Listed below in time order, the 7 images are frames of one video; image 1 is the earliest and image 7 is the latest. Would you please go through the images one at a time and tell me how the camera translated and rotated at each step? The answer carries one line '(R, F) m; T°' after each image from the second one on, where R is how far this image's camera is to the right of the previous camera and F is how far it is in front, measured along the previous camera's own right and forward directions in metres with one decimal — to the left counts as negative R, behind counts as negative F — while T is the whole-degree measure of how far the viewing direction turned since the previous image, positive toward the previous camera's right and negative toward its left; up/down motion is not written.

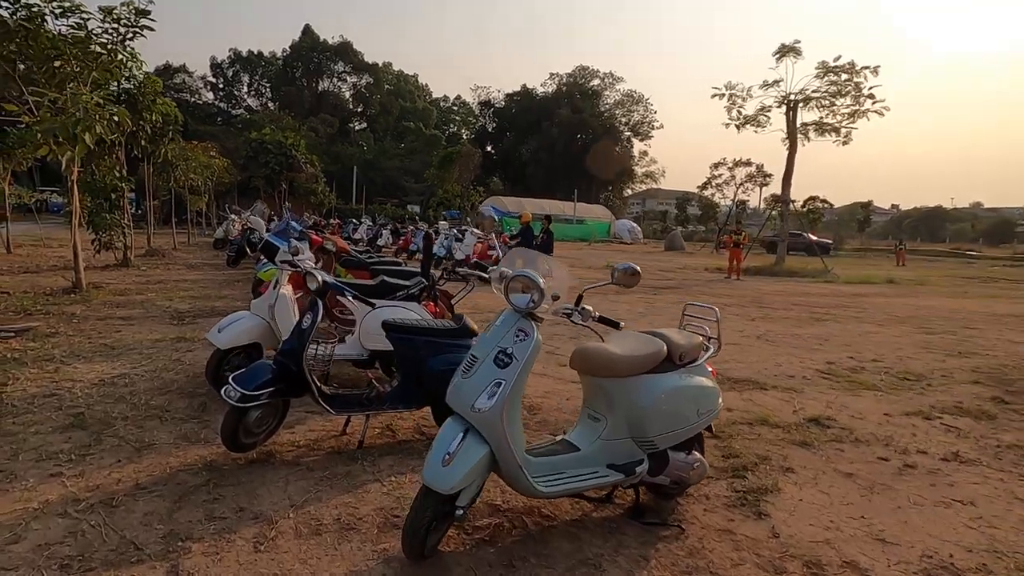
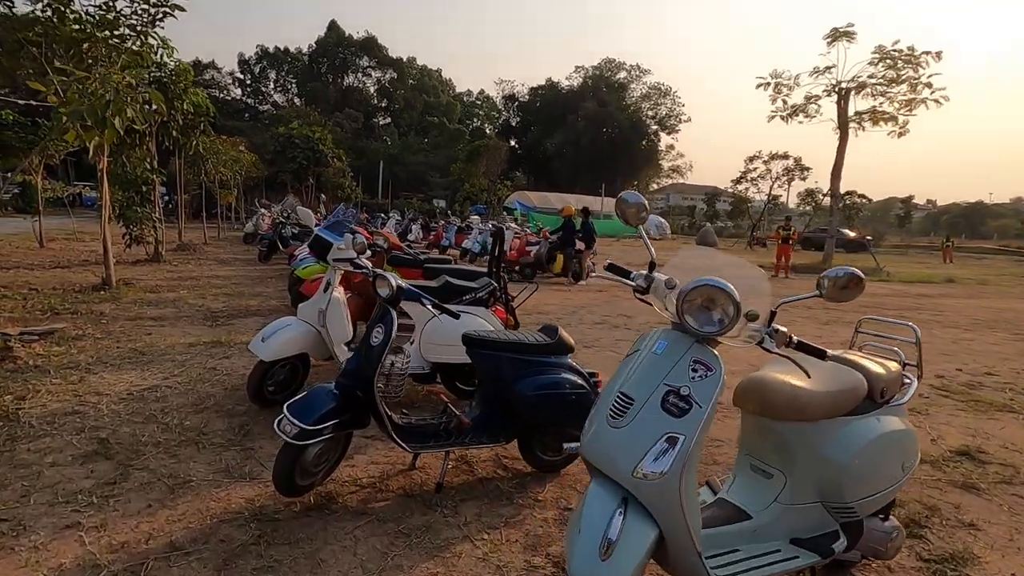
(-0.5, +0.7) m; -2°
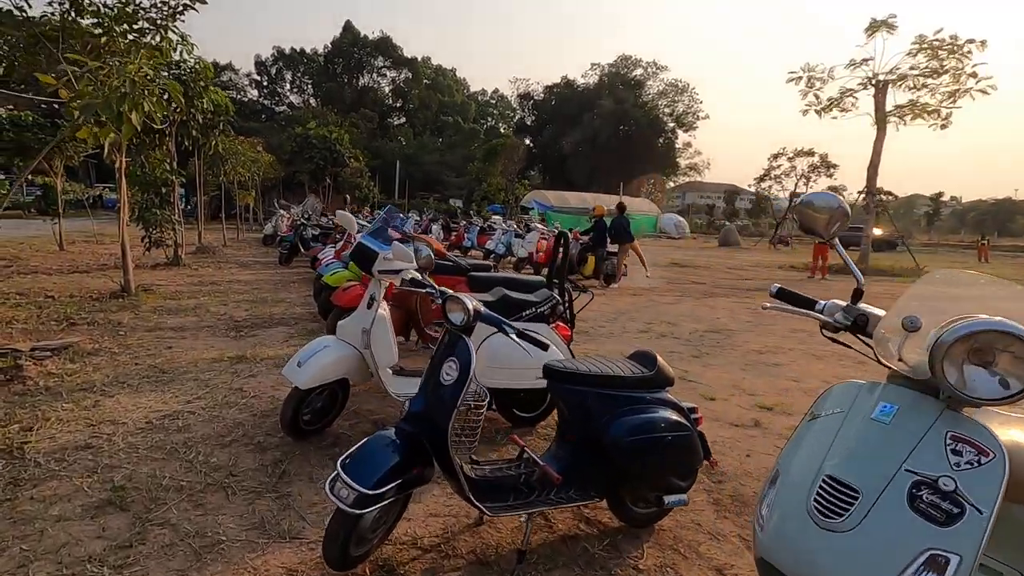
(-0.4, +0.5) m; -1°
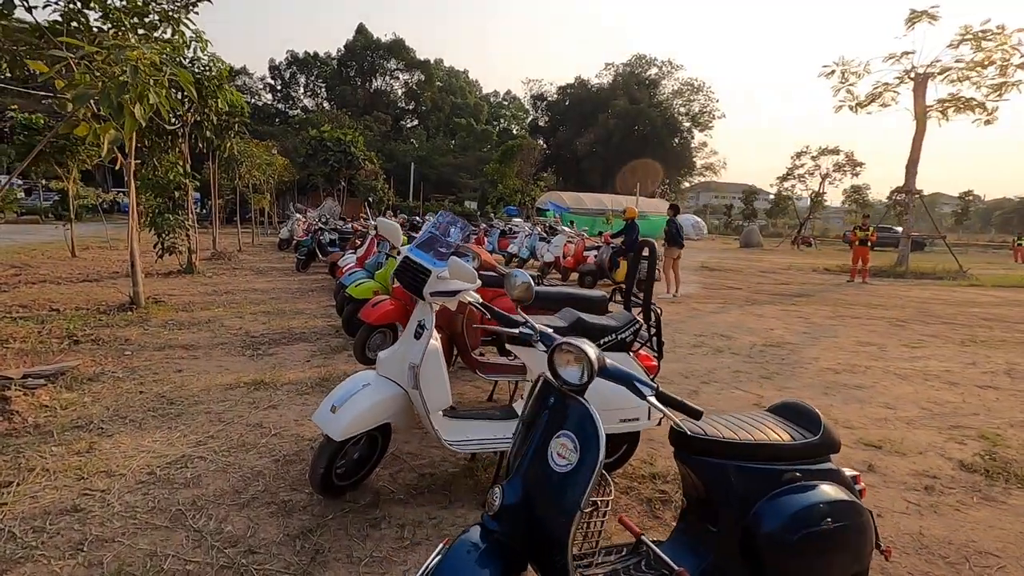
(-0.4, +0.7) m; -1°
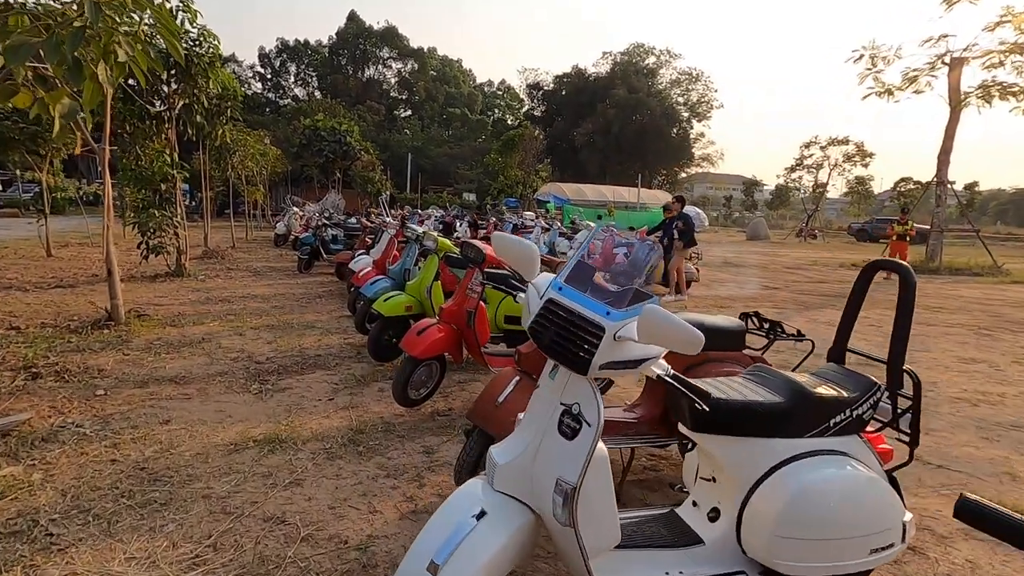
(-0.7, +1.1) m; +1°
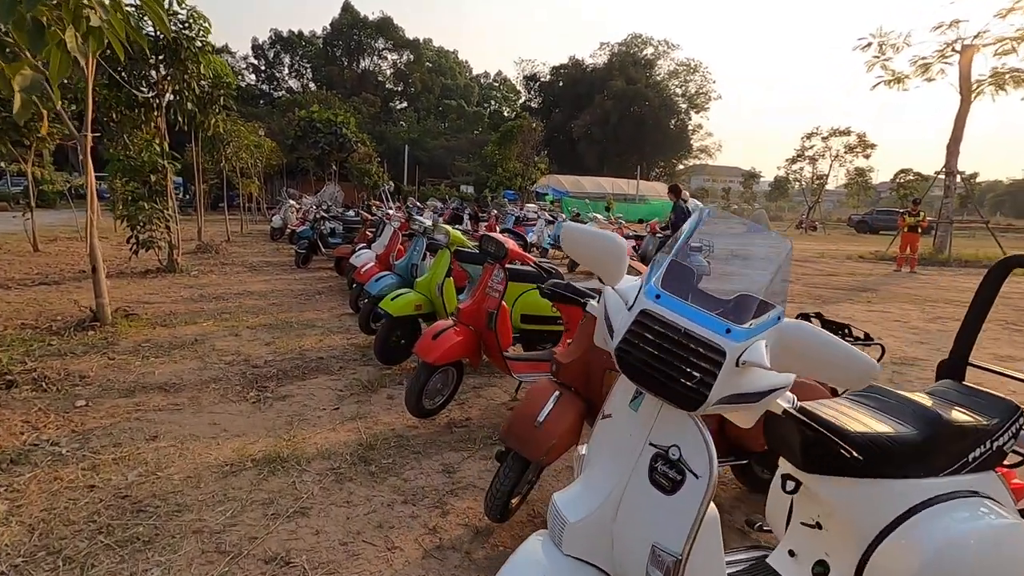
(-0.2, +0.4) m; 0°
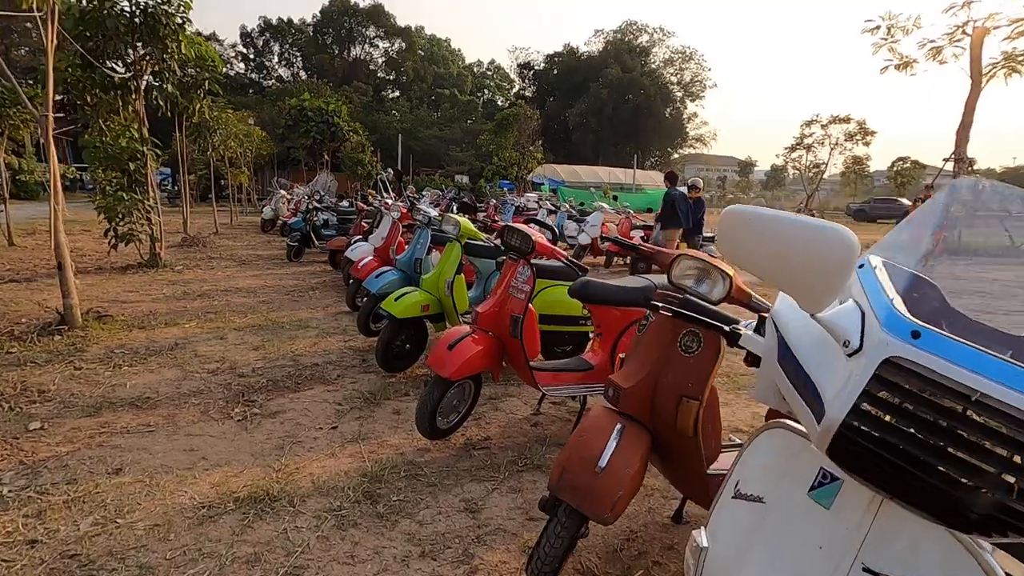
(-0.2, +0.5) m; +1°
